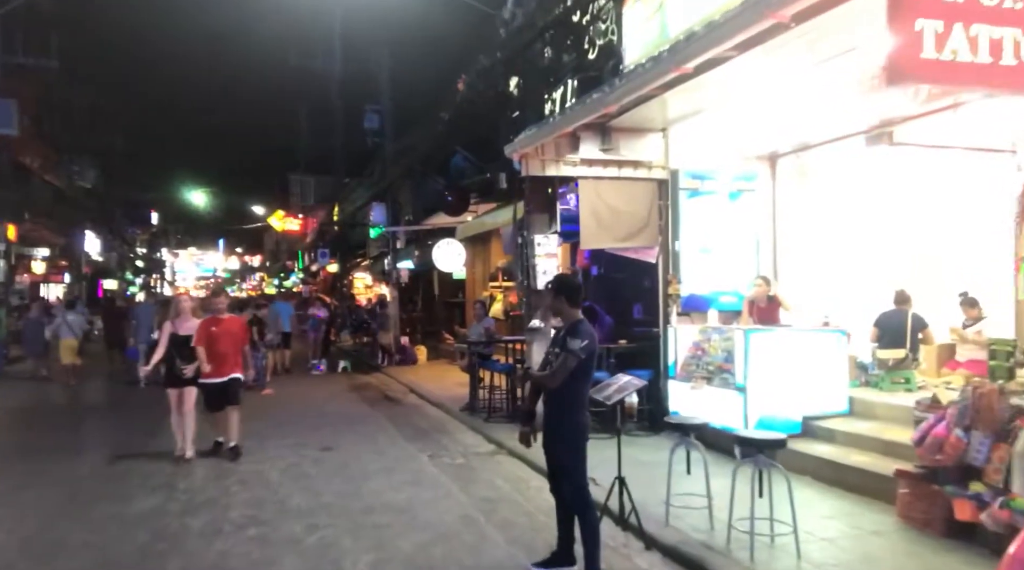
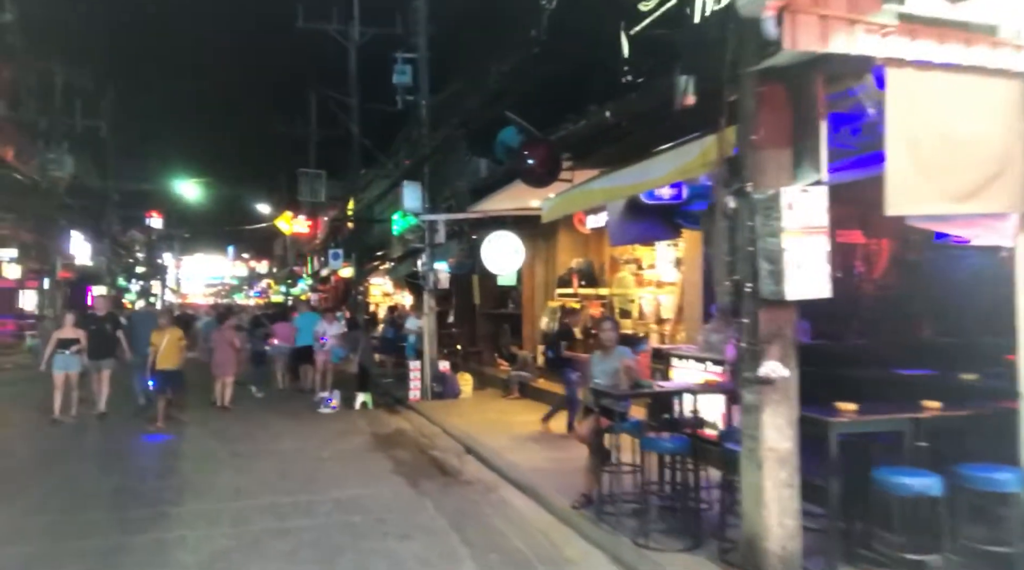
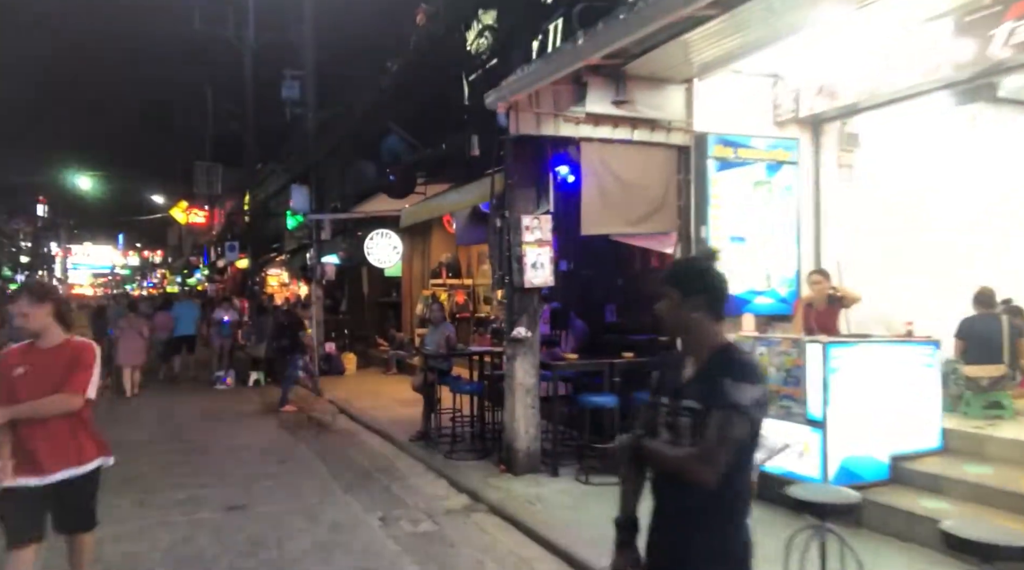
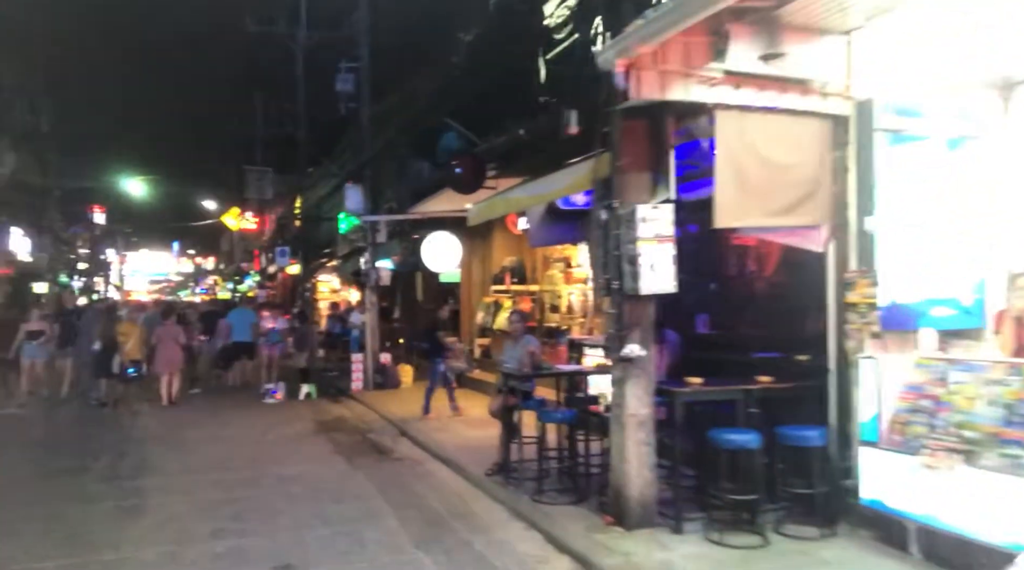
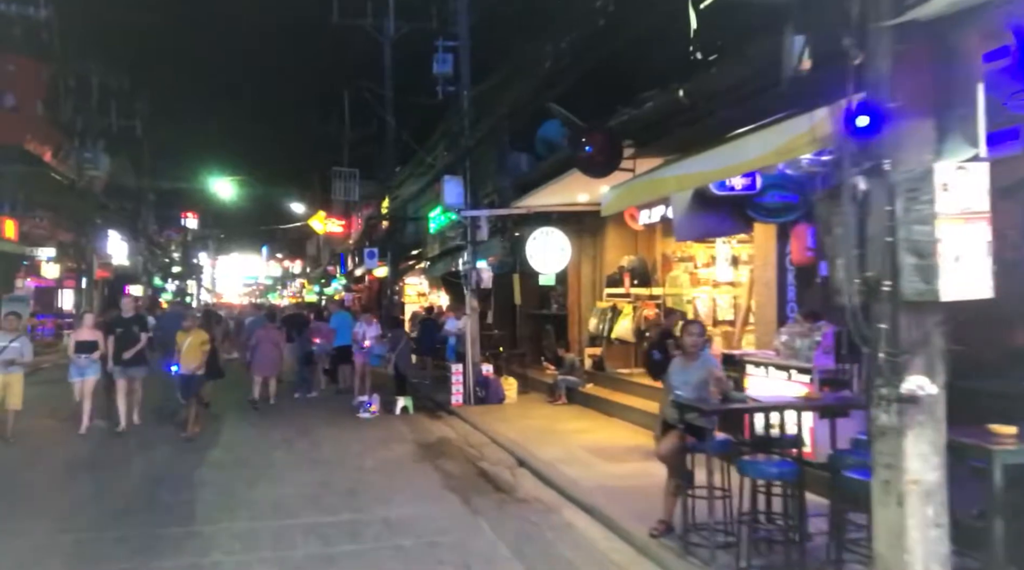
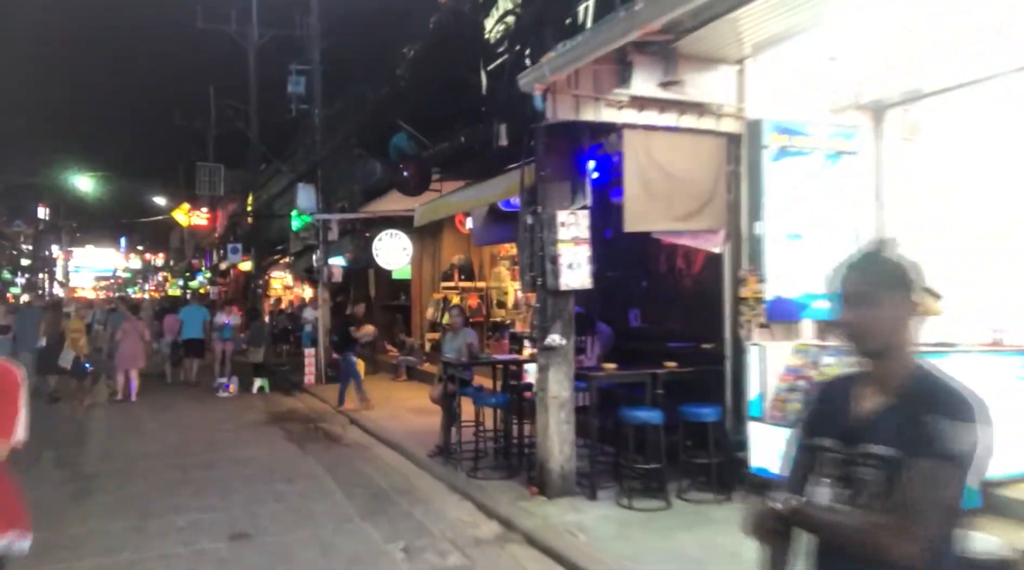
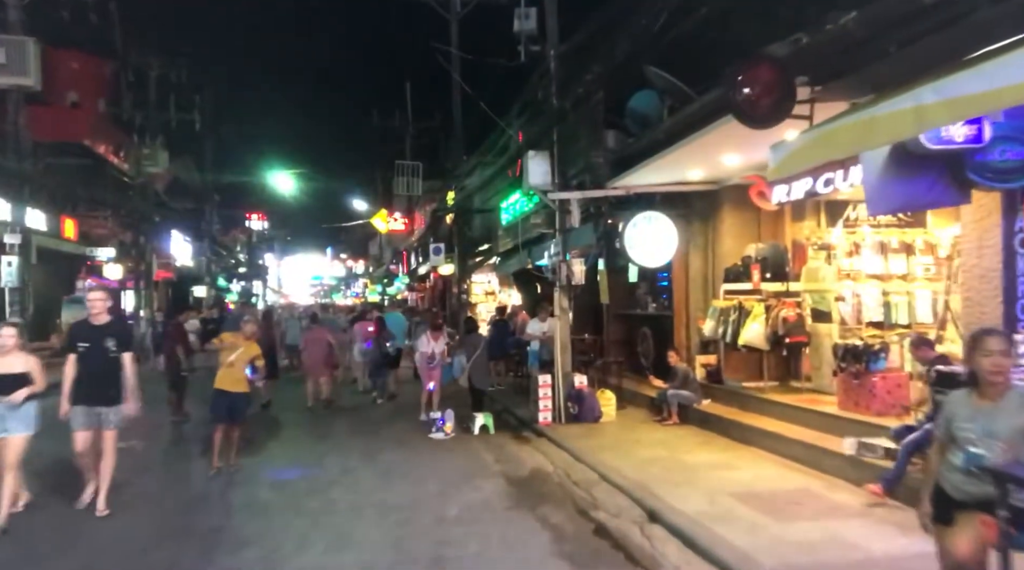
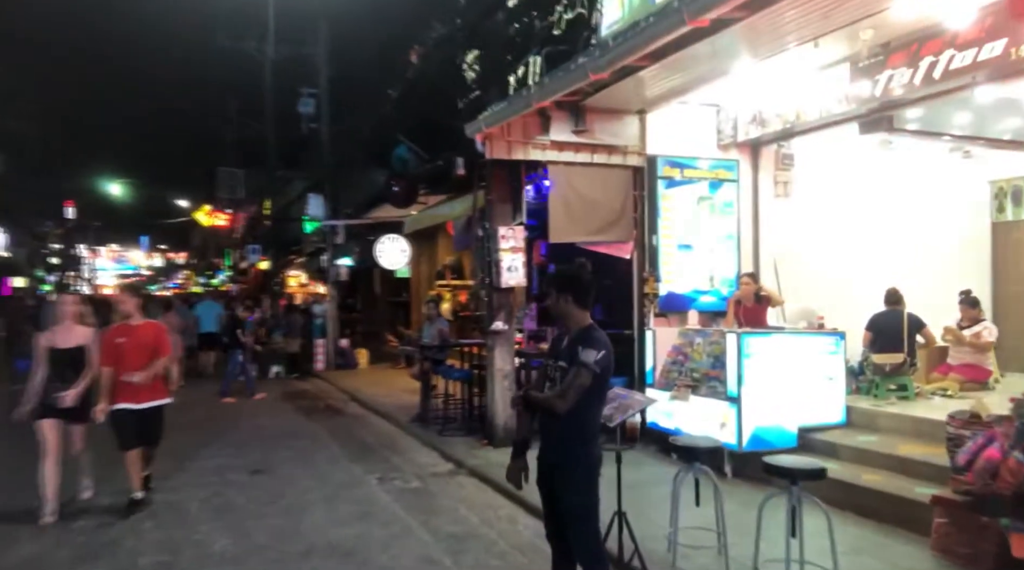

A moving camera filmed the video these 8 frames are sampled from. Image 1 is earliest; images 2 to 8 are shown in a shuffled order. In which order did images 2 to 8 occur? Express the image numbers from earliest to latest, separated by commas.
8, 3, 6, 4, 2, 5, 7
